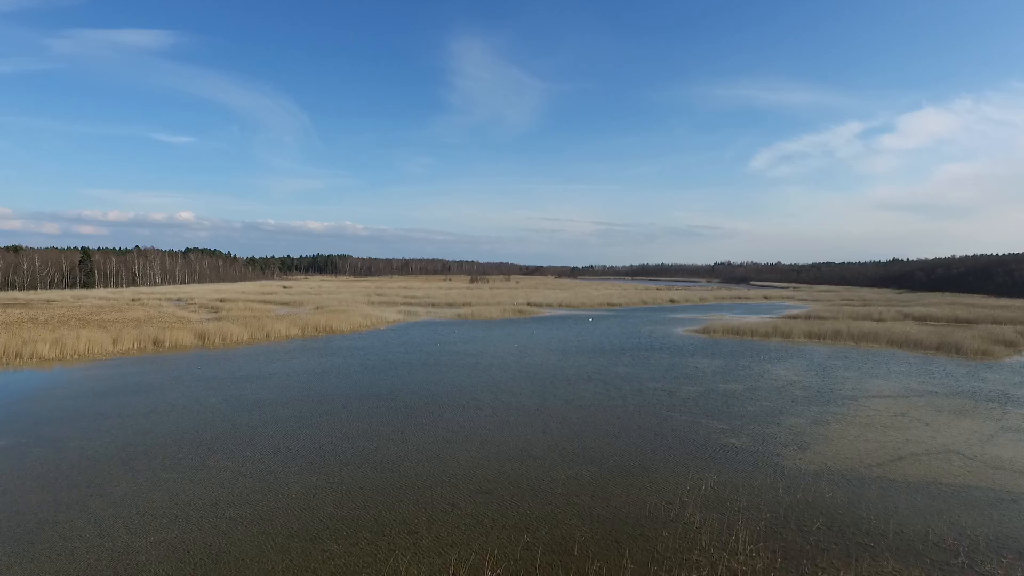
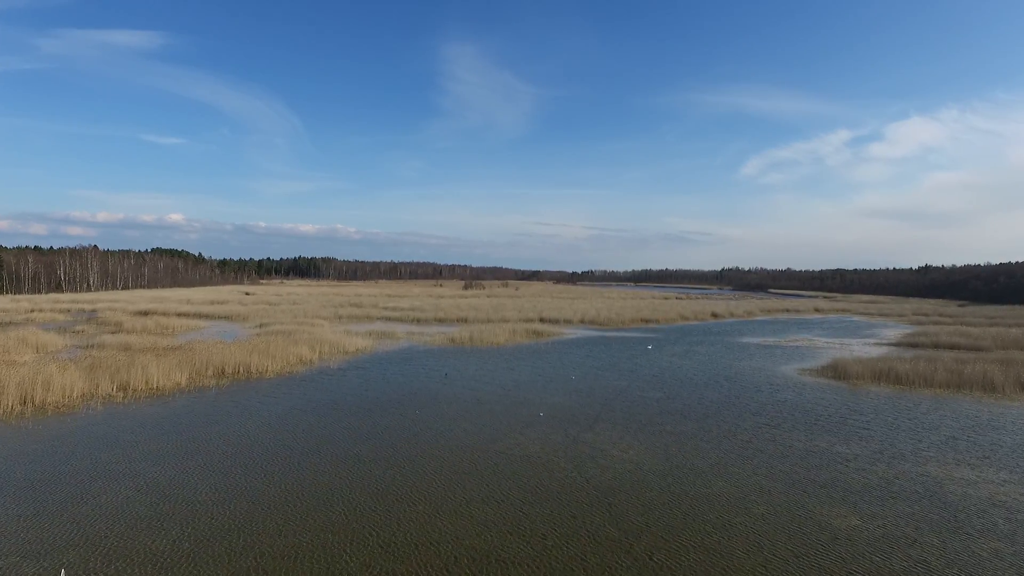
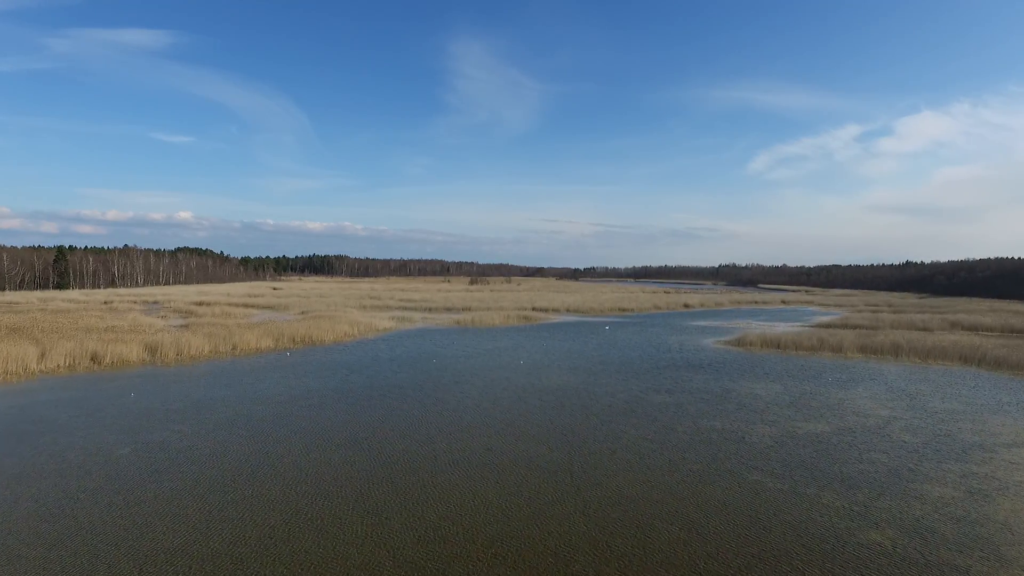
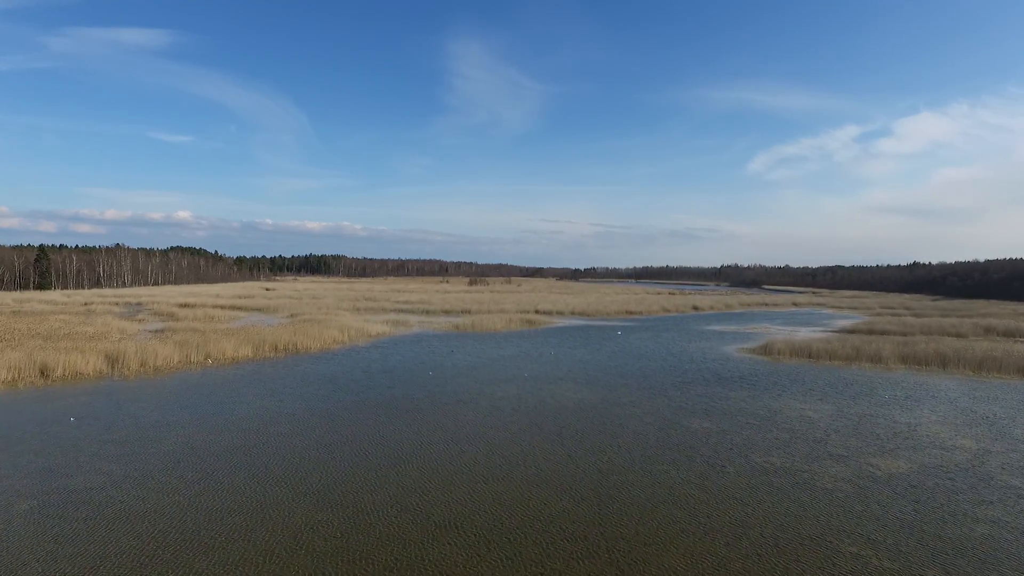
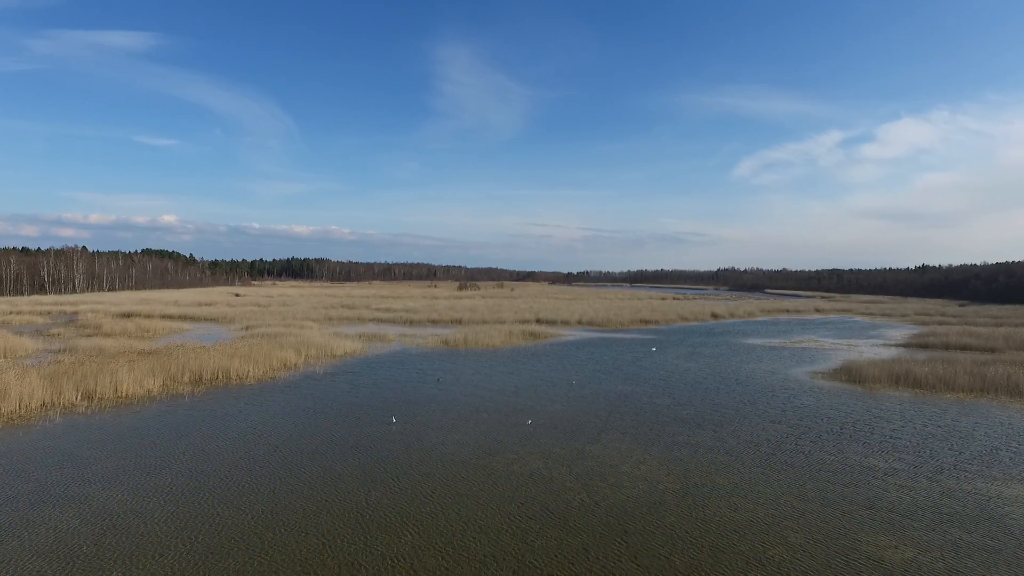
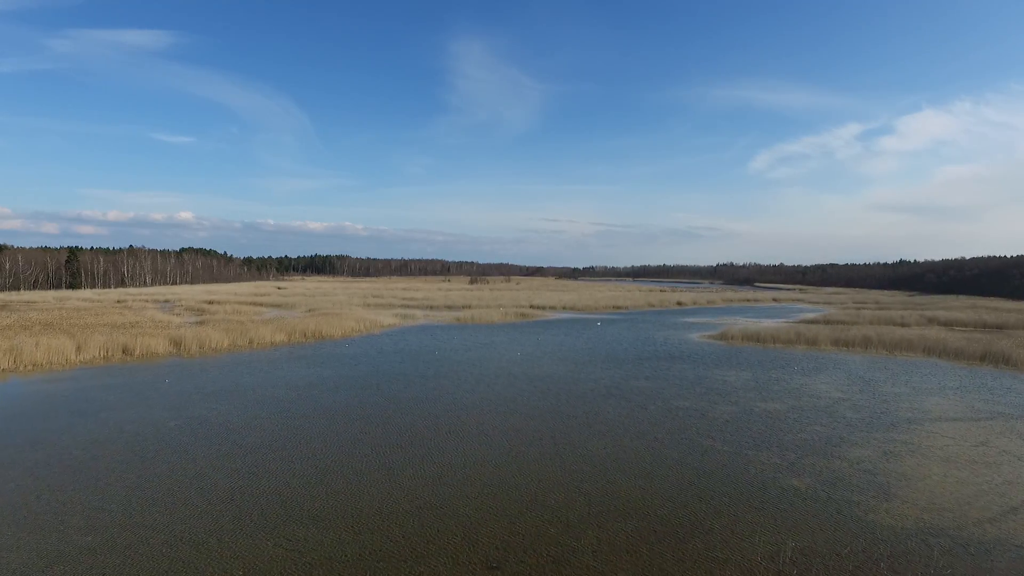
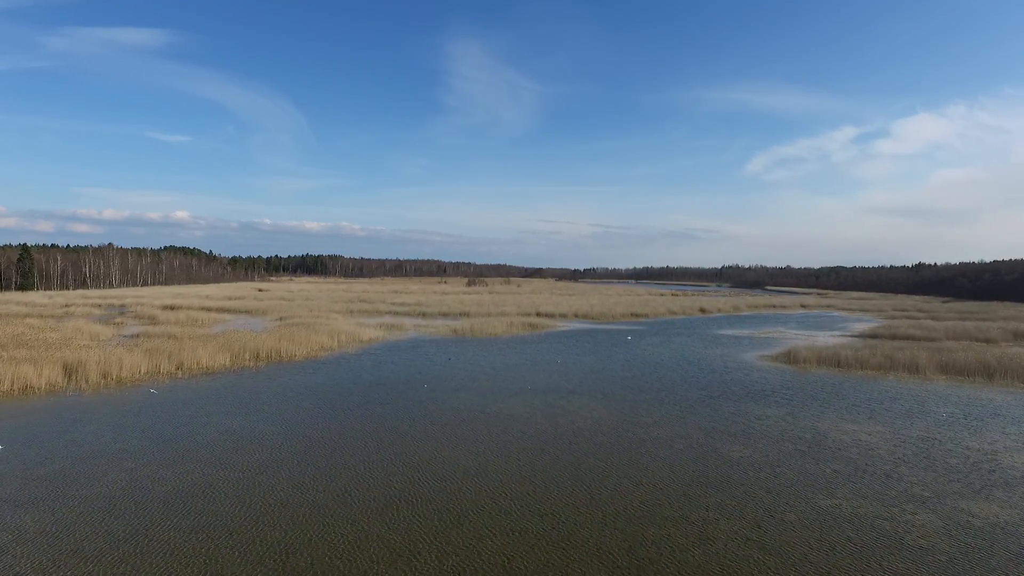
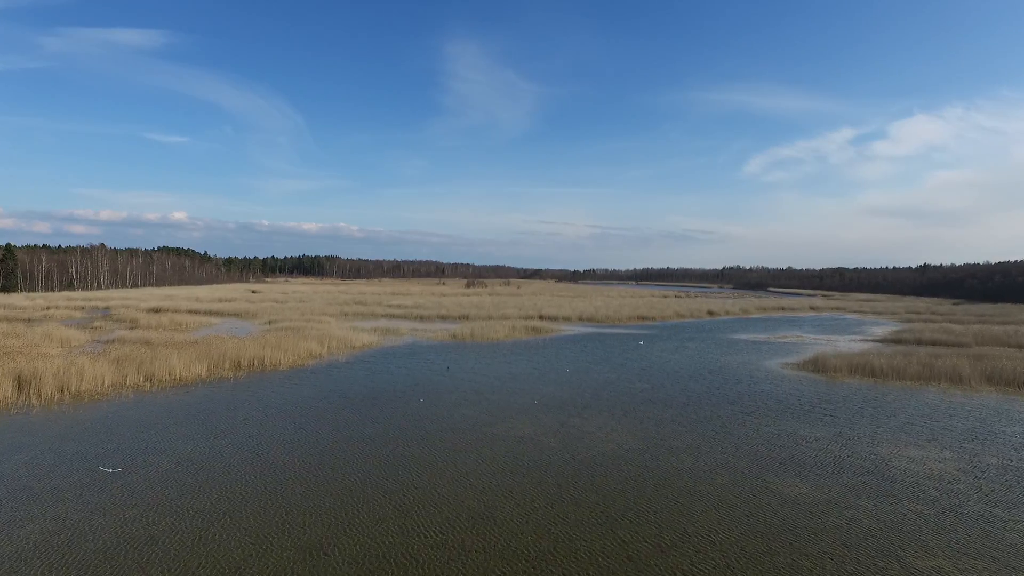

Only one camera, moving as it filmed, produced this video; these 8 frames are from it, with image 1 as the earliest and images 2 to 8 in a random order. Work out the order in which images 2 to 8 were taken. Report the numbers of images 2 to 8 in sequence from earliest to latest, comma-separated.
6, 3, 4, 7, 8, 2, 5
